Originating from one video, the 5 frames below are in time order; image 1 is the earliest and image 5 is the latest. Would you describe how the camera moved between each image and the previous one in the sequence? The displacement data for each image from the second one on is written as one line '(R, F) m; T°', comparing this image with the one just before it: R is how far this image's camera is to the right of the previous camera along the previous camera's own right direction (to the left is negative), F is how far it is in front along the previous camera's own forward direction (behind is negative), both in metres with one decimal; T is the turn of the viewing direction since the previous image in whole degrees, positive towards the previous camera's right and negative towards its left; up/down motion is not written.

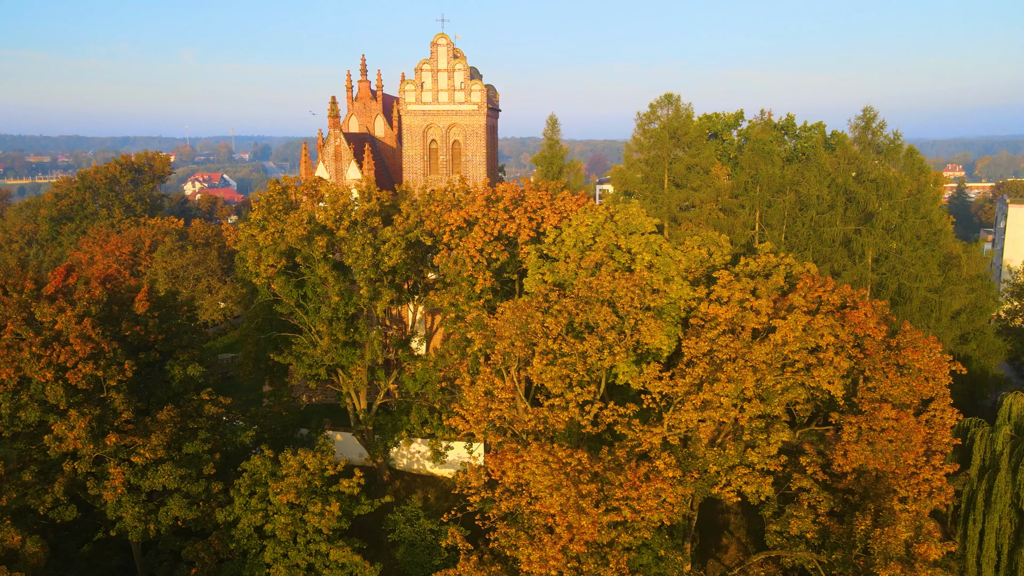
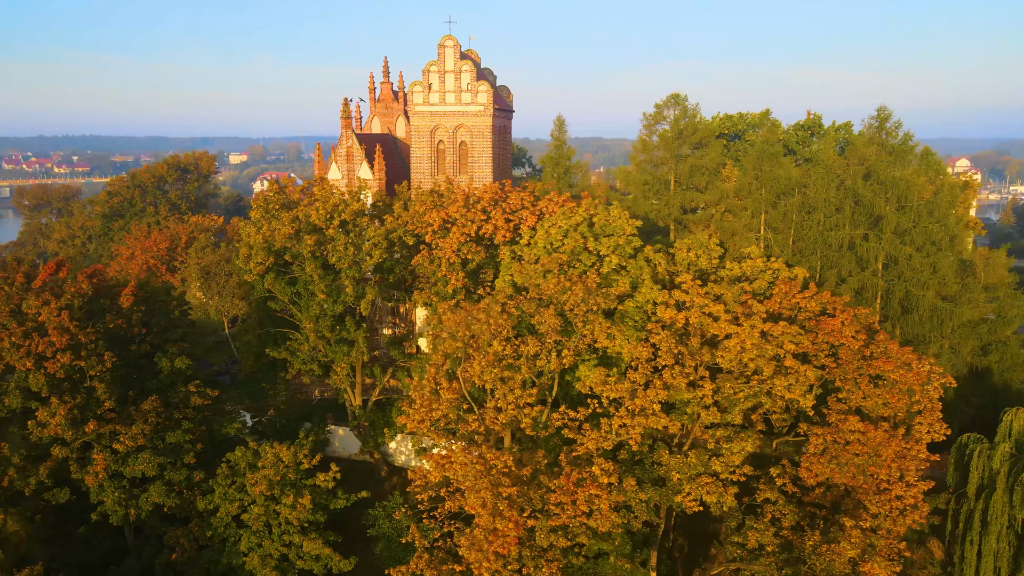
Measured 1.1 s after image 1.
(+2.4, +0.1) m; -5°
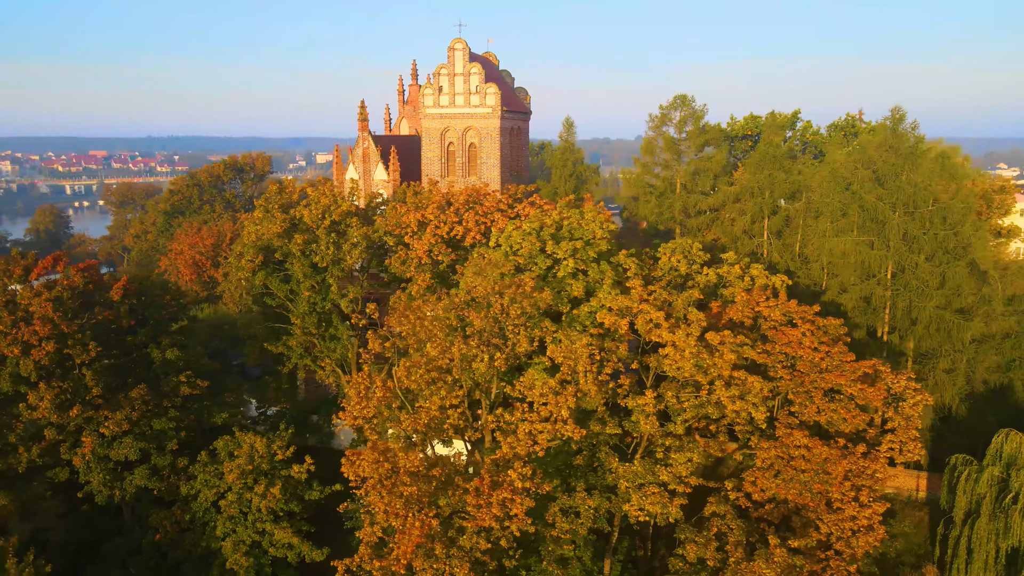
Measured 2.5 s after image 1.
(+3.1, +0.1) m; -6°
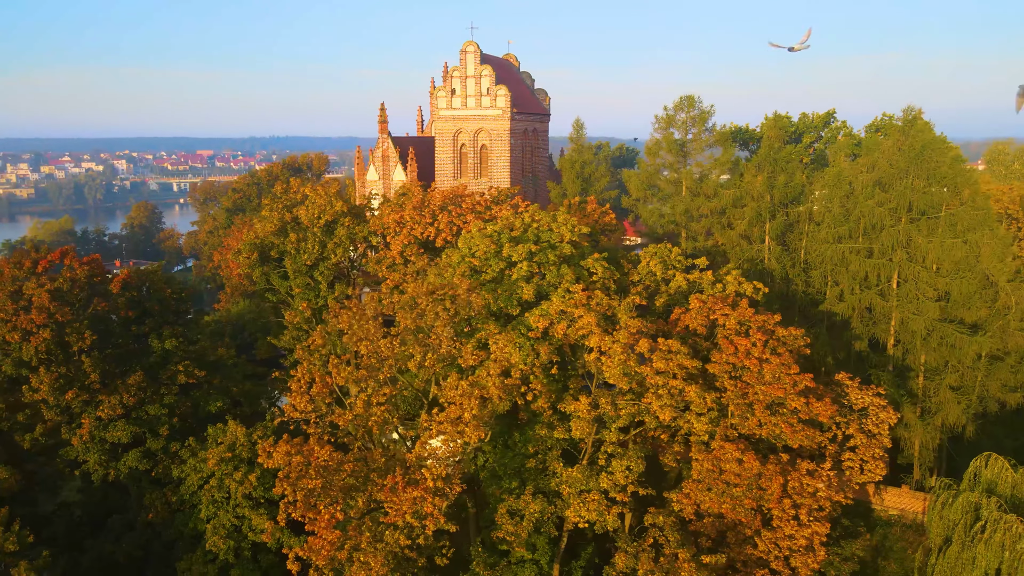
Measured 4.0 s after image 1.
(+3.3, +0.1) m; -6°
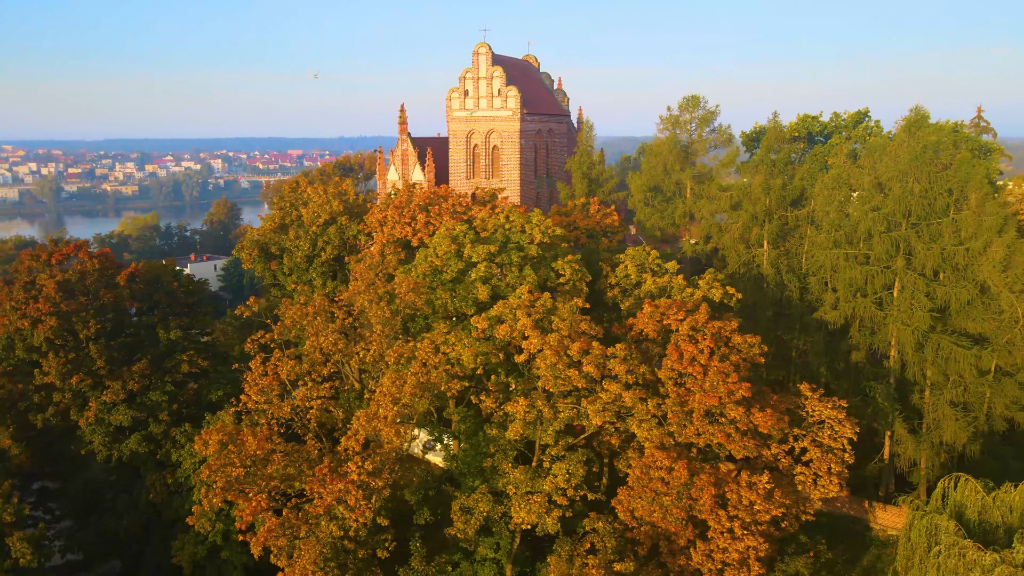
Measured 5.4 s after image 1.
(+3.0, 0.0) m; -6°
